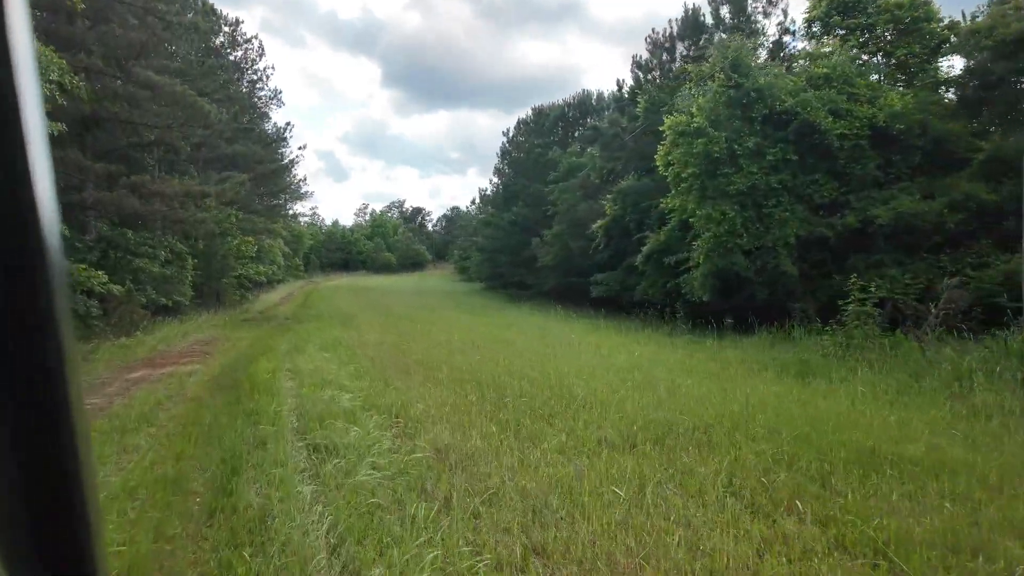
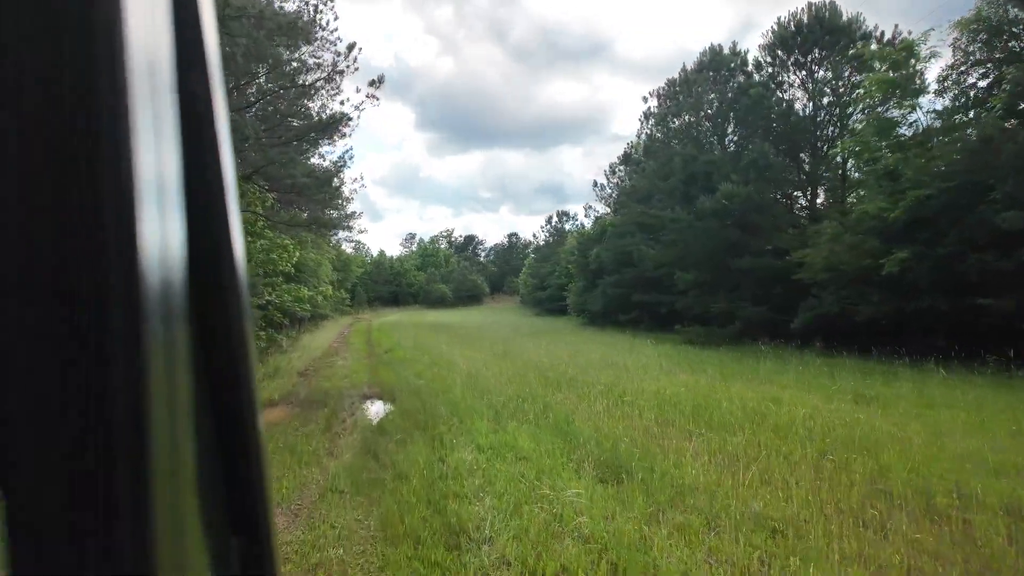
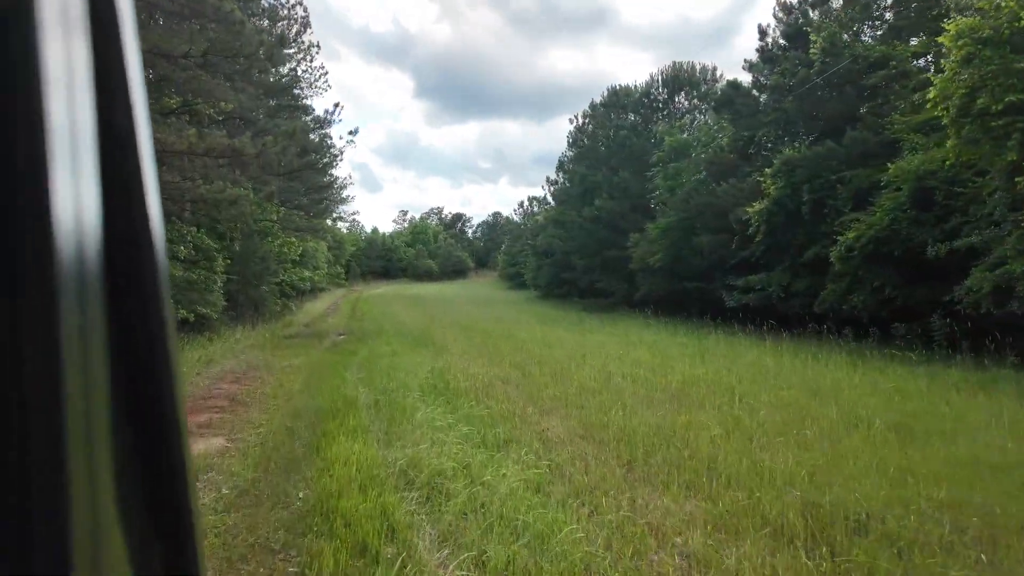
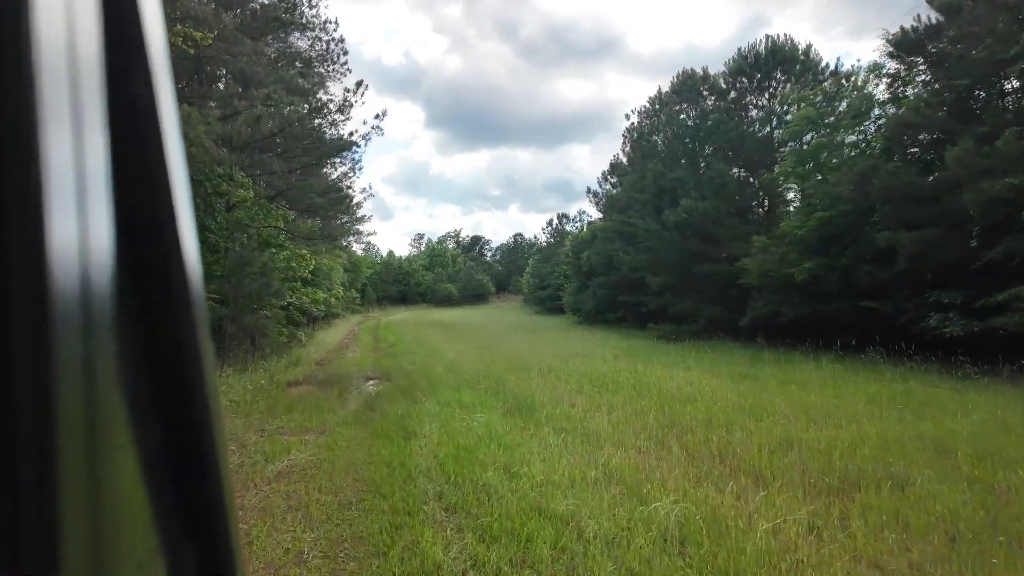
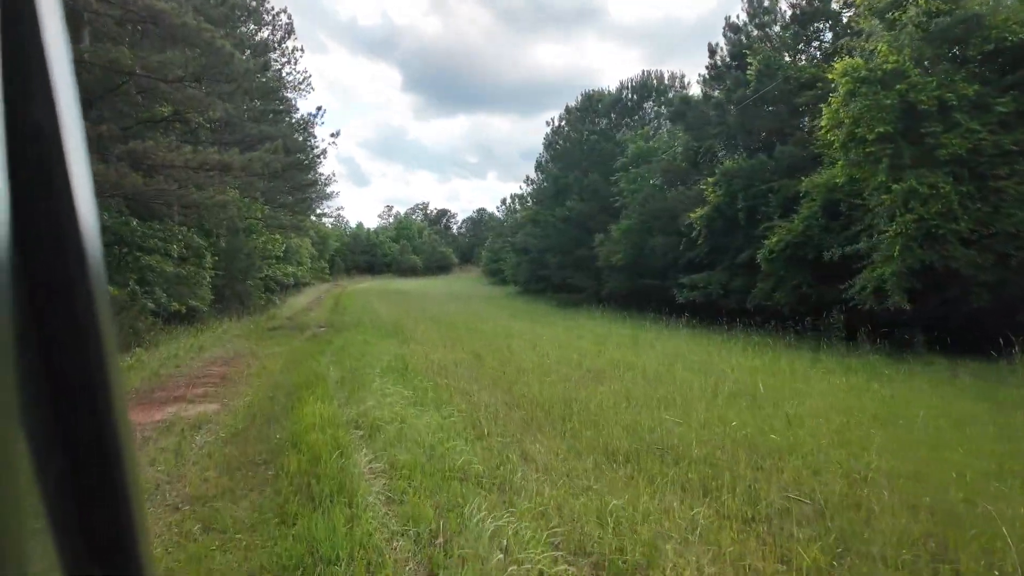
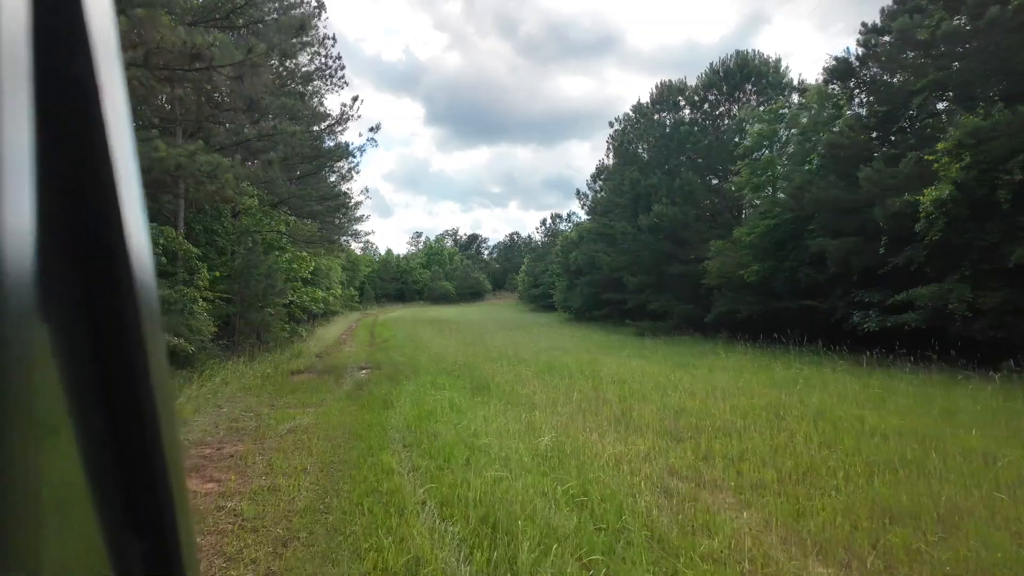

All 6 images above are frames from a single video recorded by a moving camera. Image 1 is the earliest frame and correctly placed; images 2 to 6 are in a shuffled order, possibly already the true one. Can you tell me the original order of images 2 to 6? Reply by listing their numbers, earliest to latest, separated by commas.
5, 3, 6, 4, 2
